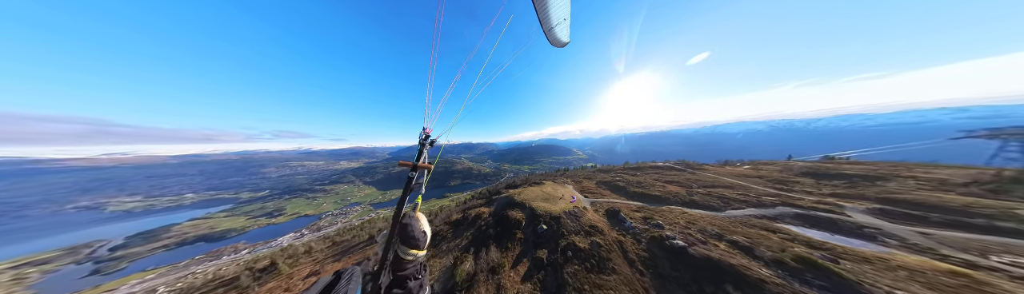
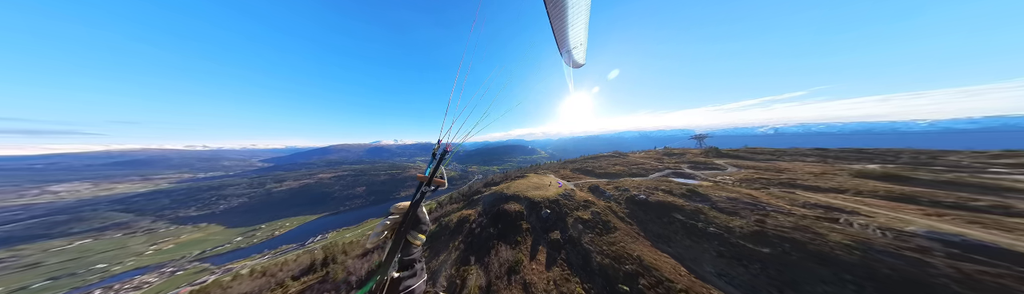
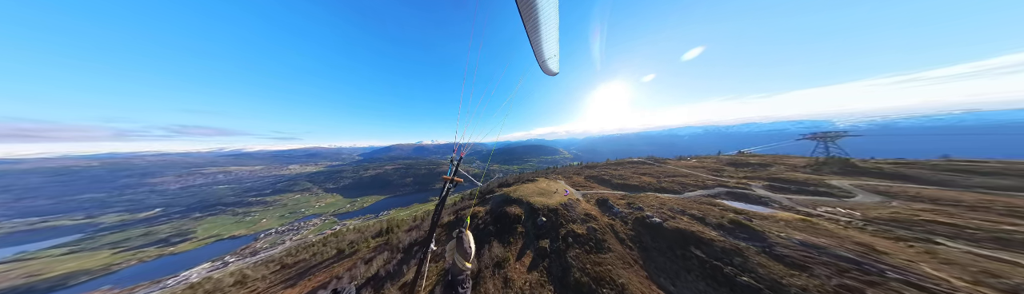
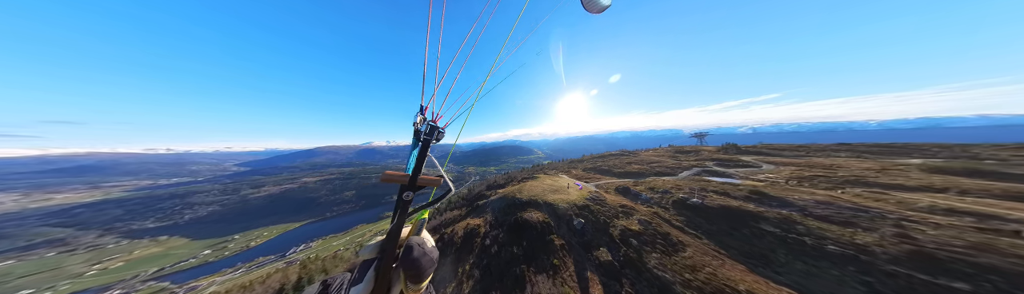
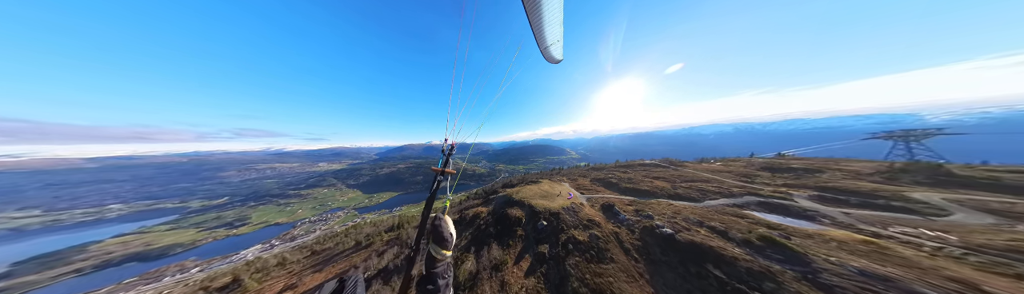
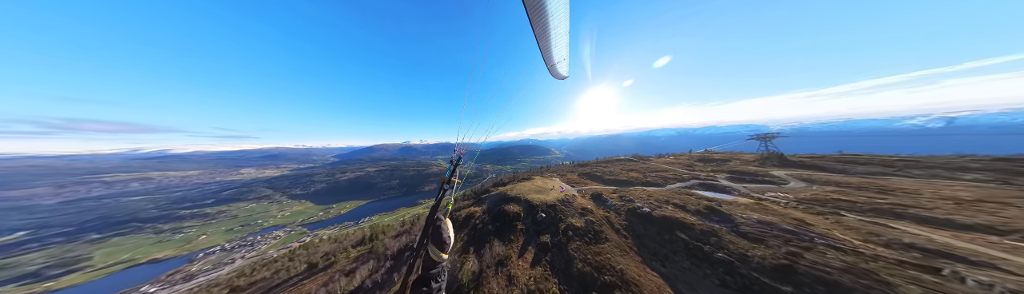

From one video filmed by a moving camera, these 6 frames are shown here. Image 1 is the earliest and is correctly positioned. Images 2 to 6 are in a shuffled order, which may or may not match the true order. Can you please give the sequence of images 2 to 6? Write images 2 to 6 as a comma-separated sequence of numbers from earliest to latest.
5, 3, 6, 2, 4
